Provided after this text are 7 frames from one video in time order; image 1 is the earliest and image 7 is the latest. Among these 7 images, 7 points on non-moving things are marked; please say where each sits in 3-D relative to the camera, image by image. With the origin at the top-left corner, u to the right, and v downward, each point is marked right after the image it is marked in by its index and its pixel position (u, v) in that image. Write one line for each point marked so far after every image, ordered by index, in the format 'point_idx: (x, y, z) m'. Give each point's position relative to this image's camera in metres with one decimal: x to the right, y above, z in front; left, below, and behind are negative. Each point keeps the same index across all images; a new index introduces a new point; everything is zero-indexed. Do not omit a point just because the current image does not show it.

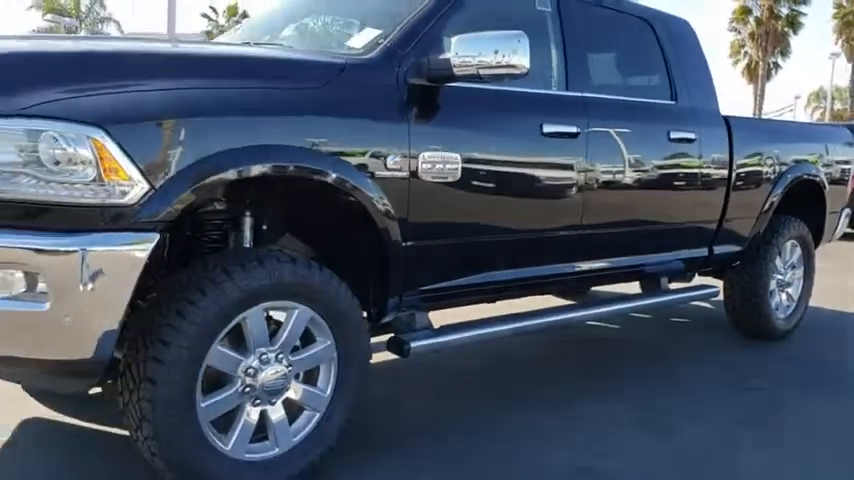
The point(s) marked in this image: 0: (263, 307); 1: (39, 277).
0: (-0.5, -0.2, +3.0) m
1: (-1.2, -0.1, +2.7) m
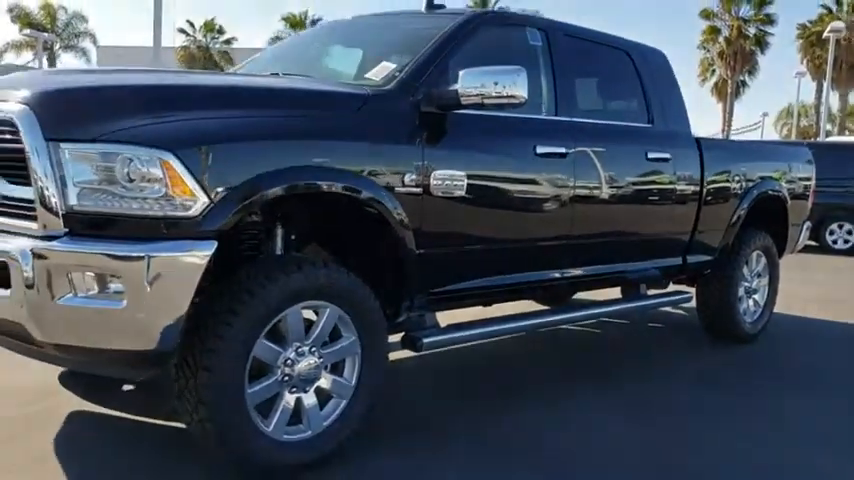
0: (-0.5, -0.3, +3.5) m
1: (-1.1, -0.1, +3.1) m
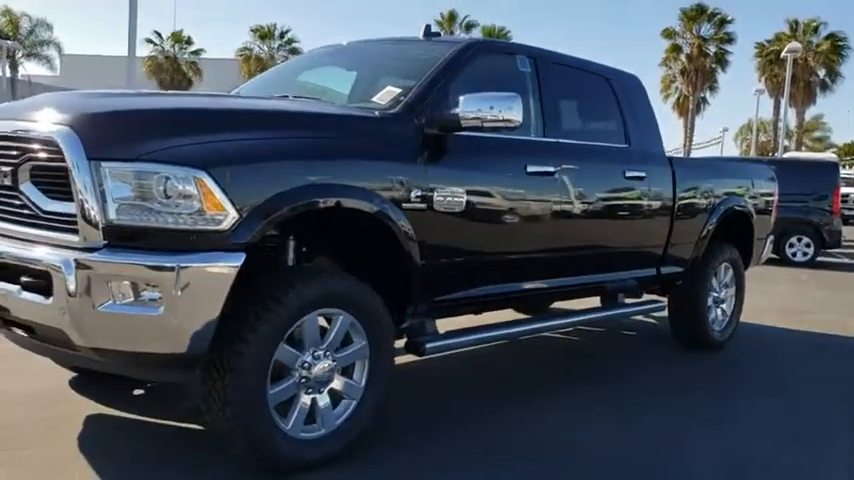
0: (-0.5, -0.3, +3.8) m
1: (-1.0, -0.2, +3.4) m
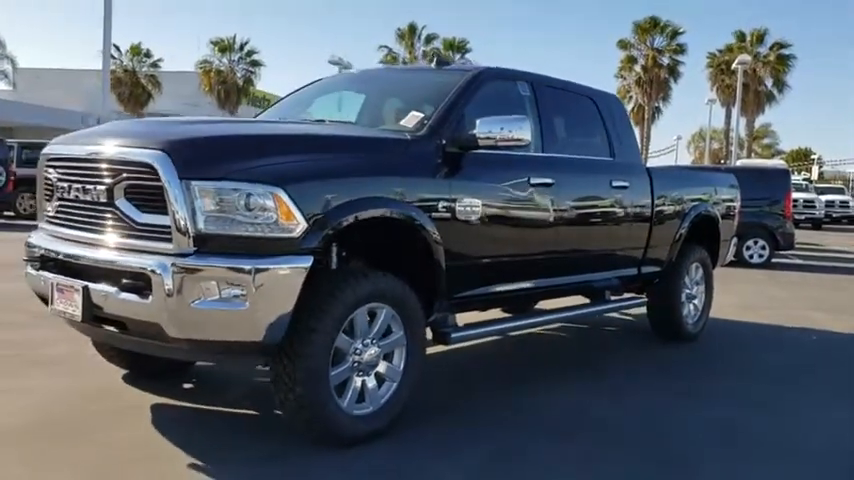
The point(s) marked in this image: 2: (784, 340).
0: (-0.3, -0.3, +4.4) m
1: (-0.9, -0.2, +4.0) m
2: (+3.4, -0.9, +8.3) m
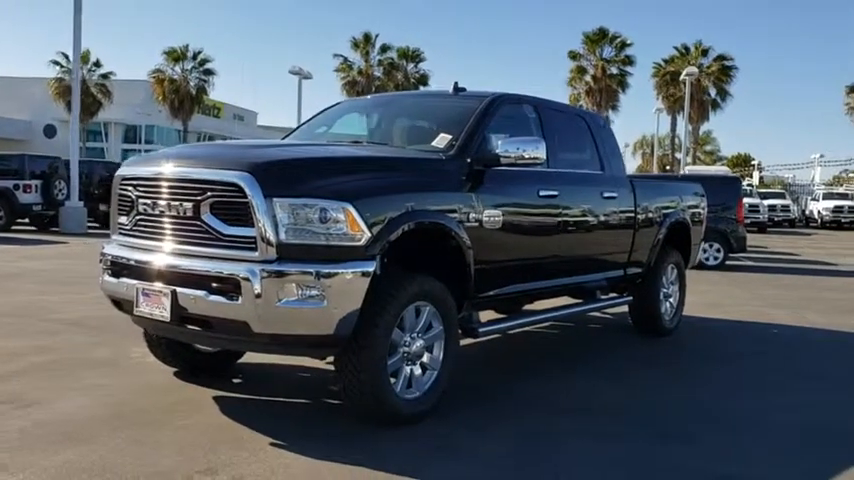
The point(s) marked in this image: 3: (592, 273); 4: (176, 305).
0: (-0.1, -0.4, +5.1) m
1: (-0.6, -0.2, +4.6) m
2: (+3.3, -1.0, +9.2) m
3: (+1.4, -0.3, +7.5) m
4: (-1.3, -0.3, +4.8) m
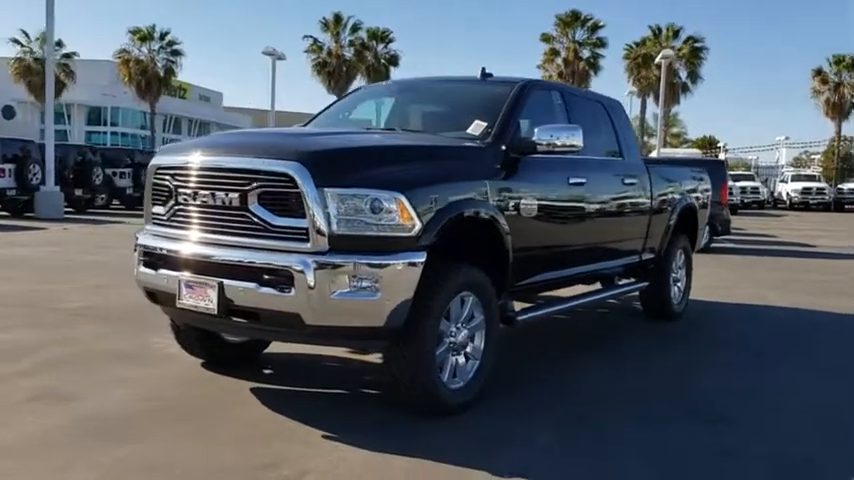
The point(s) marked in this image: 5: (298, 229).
0: (+0.2, -0.3, +5.1) m
1: (-0.3, -0.2, +4.6) m
2: (+3.4, -0.8, +9.3) m
3: (+1.5, -0.2, +7.5) m
4: (-1.1, -0.3, +4.7) m
5: (-0.7, +0.1, +4.6) m
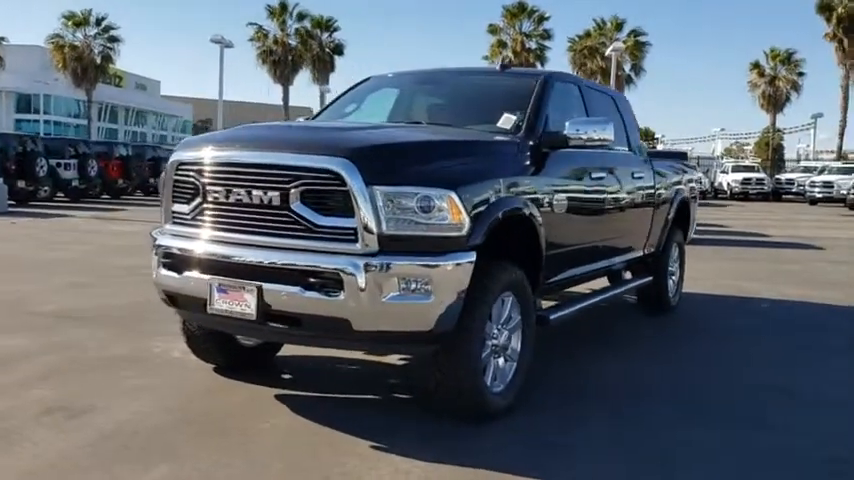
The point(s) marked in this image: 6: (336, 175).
0: (+0.4, -0.3, +4.9) m
1: (-0.1, -0.2, +4.3) m
2: (+3.3, -0.7, +9.4) m
3: (+1.6, -0.1, +7.4) m
4: (-0.8, -0.3, +4.4) m
5: (-0.4, +0.1, +4.3) m
6: (-0.5, +0.3, +4.3) m
